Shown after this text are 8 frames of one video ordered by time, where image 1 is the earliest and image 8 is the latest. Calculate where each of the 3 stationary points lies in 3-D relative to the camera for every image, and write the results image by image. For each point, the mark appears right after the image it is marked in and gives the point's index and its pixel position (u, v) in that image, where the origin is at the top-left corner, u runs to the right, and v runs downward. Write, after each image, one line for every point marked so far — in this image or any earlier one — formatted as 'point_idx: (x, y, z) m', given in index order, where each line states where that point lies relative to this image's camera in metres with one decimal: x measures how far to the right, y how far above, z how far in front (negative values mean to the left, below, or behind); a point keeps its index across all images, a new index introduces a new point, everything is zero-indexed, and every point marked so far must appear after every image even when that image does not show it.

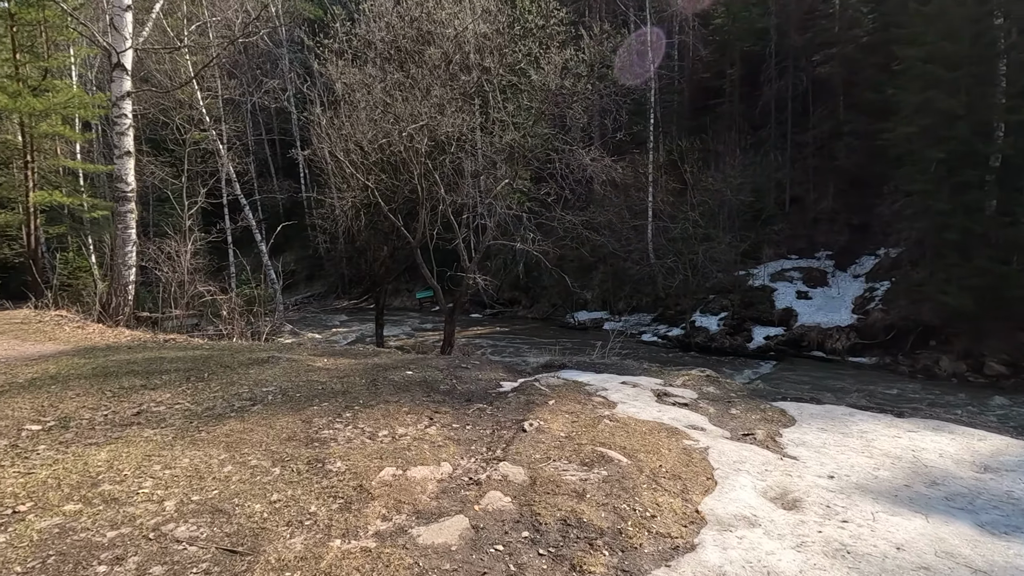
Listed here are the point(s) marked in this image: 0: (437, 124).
0: (-1.3, +2.9, +9.6) m
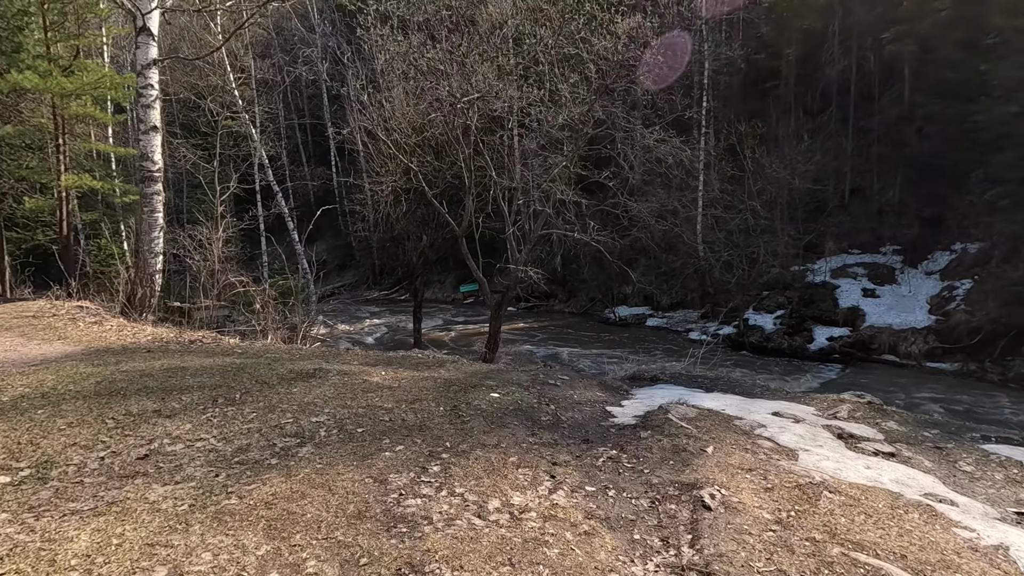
0: (-0.4, +3.0, +8.7) m
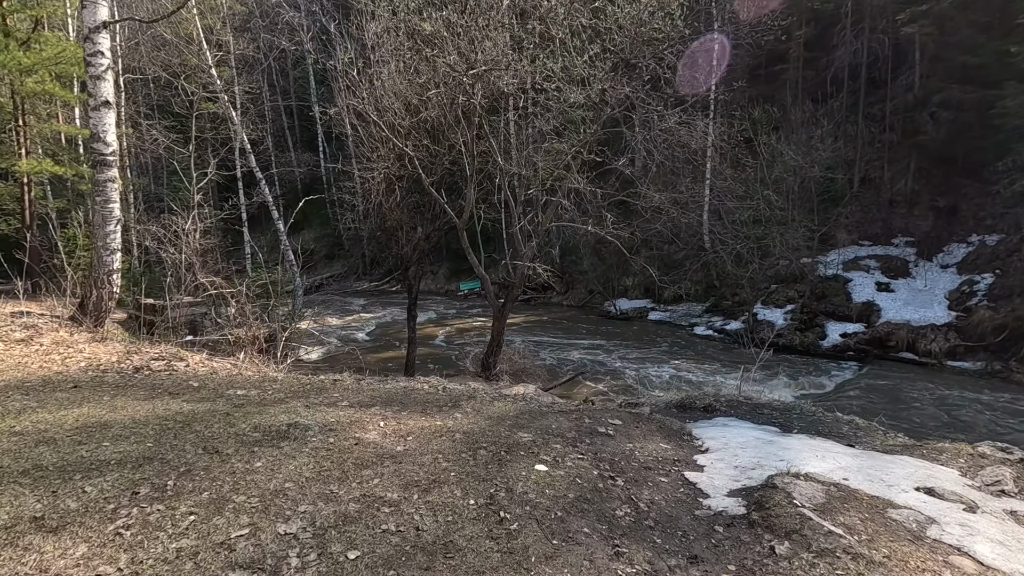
0: (-0.3, +3.1, +7.8) m
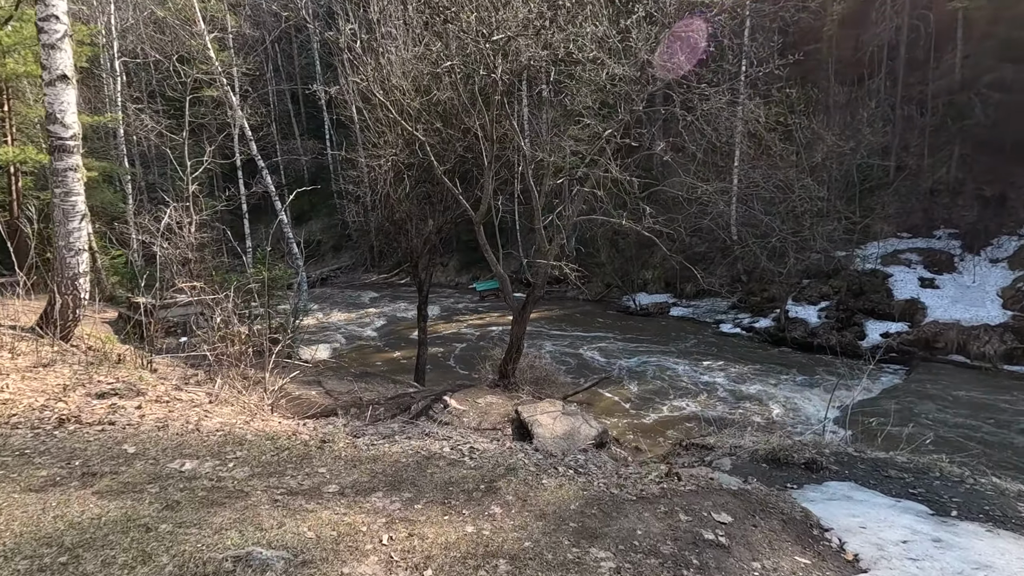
0: (0.0, +3.0, +6.9) m
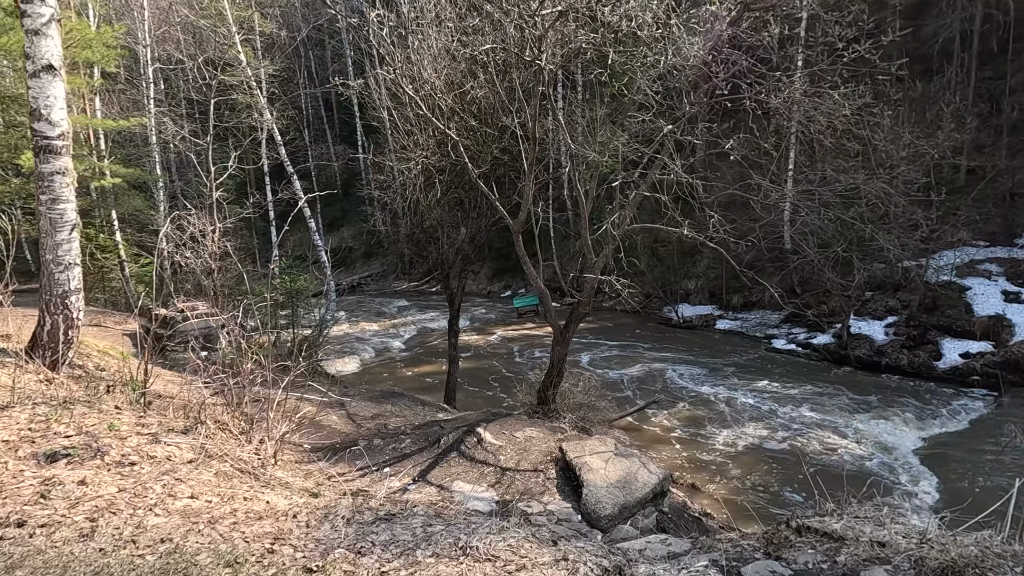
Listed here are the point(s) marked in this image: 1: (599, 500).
0: (+0.5, +2.8, +6.1) m
1: (+0.8, -1.9, +4.7) m
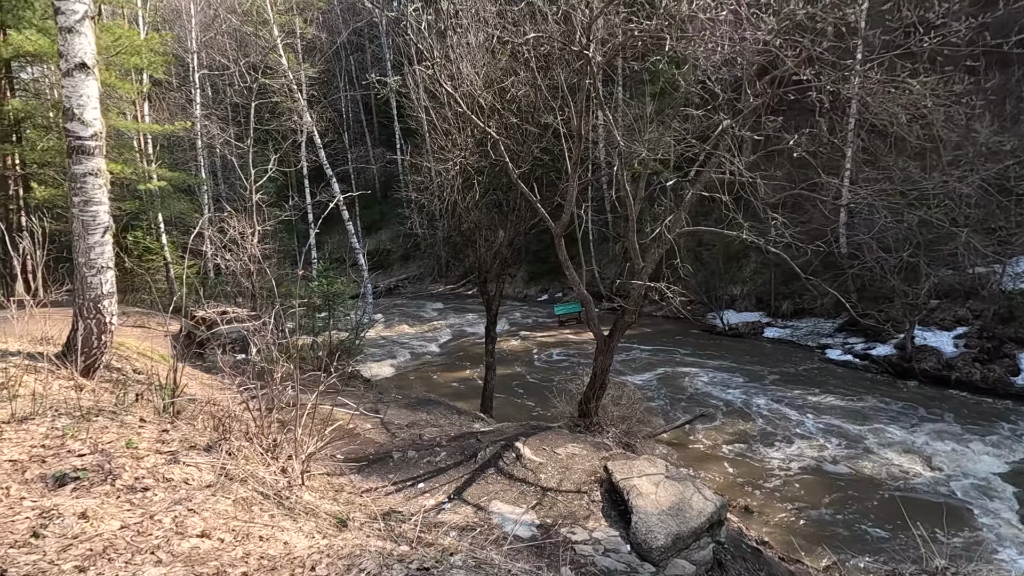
0: (+1.0, +2.7, +5.7) m
1: (+1.1, -1.9, +4.3) m
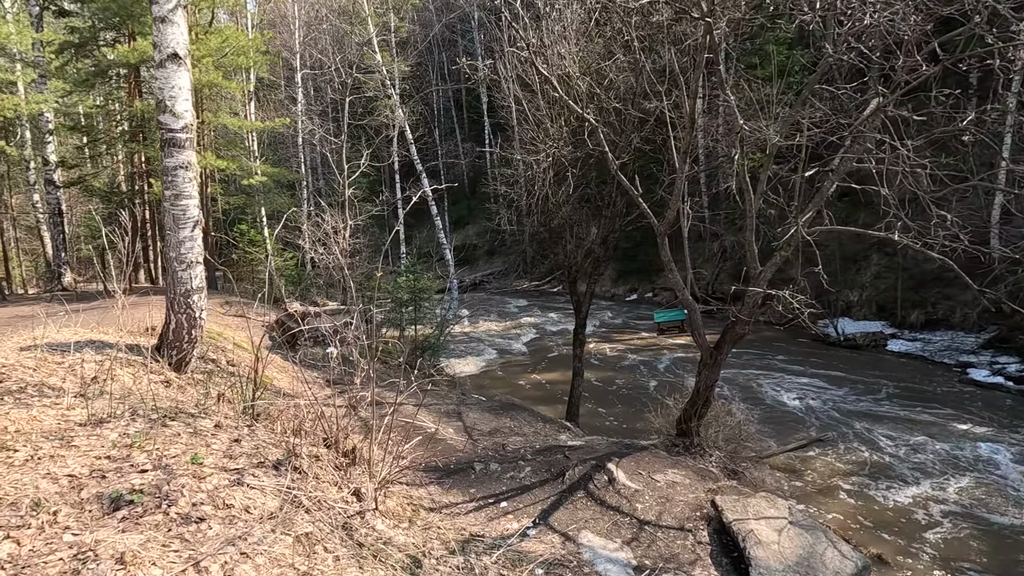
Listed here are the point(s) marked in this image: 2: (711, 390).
0: (+2.0, +2.7, +4.9) m
1: (+1.8, -2.0, +3.6) m
2: (+2.3, -1.2, +6.2) m
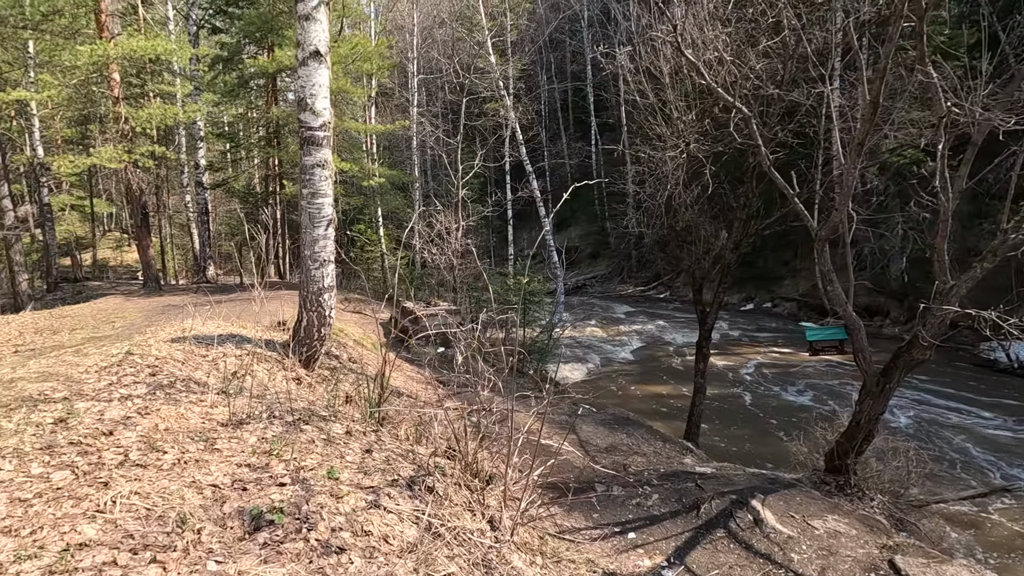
0: (+3.2, +2.5, +4.1) m
1: (+2.6, -2.1, +2.8) m
2: (+3.6, -1.3, +5.3) m
